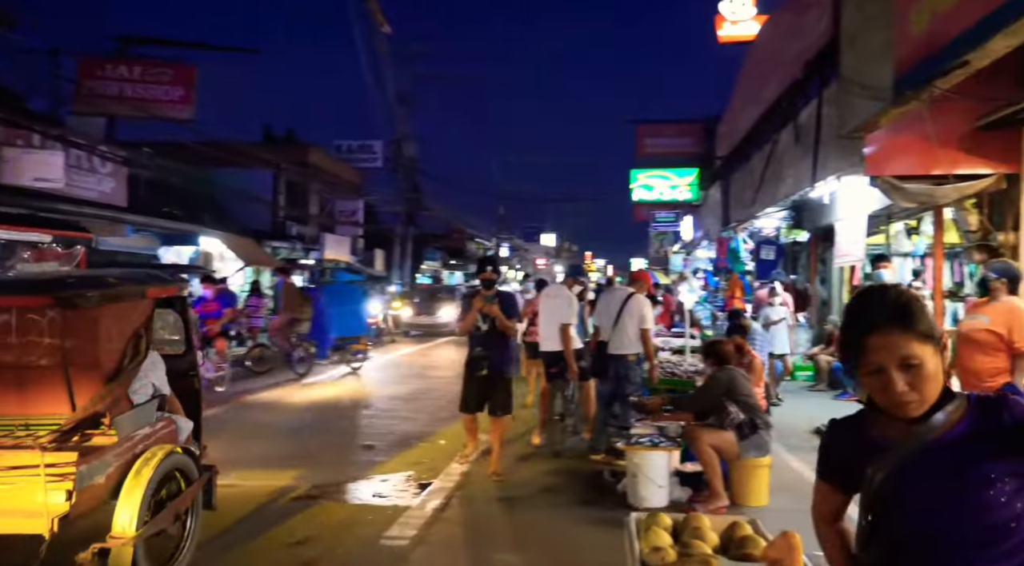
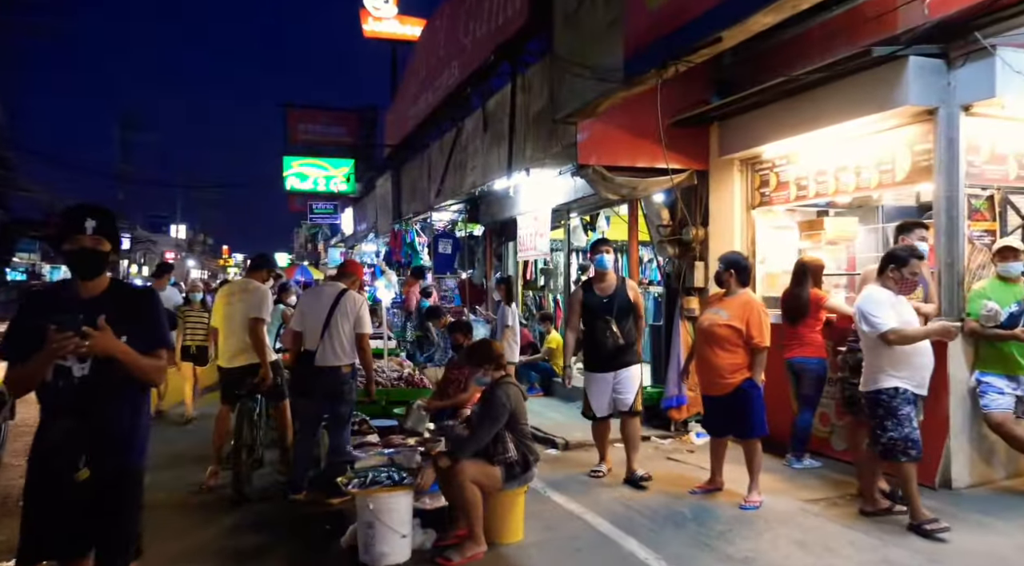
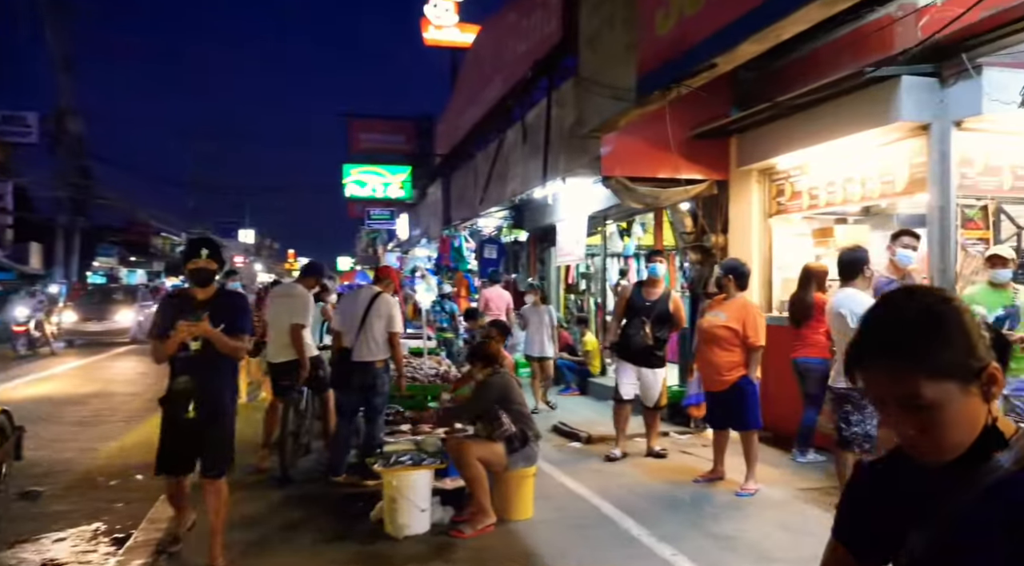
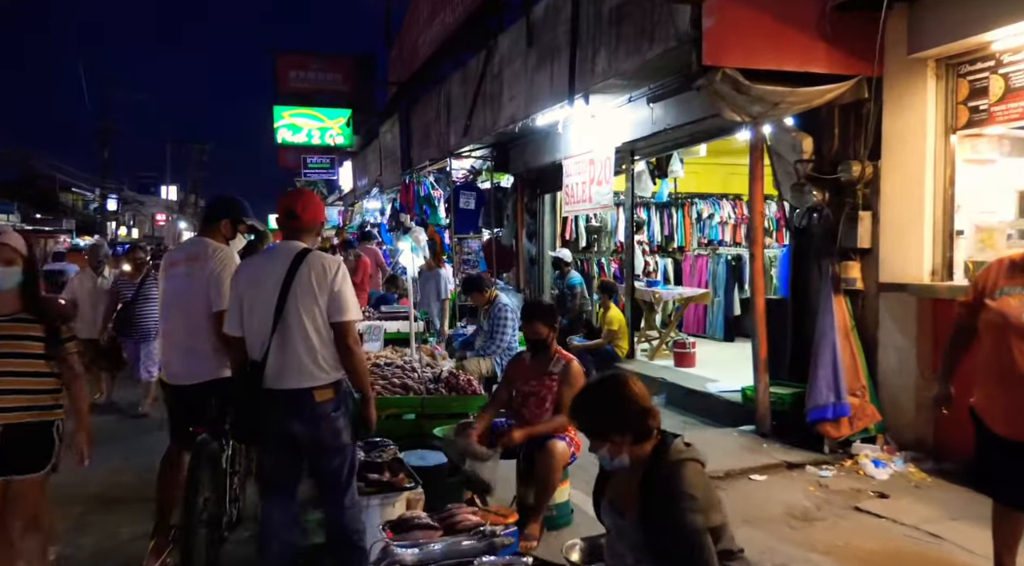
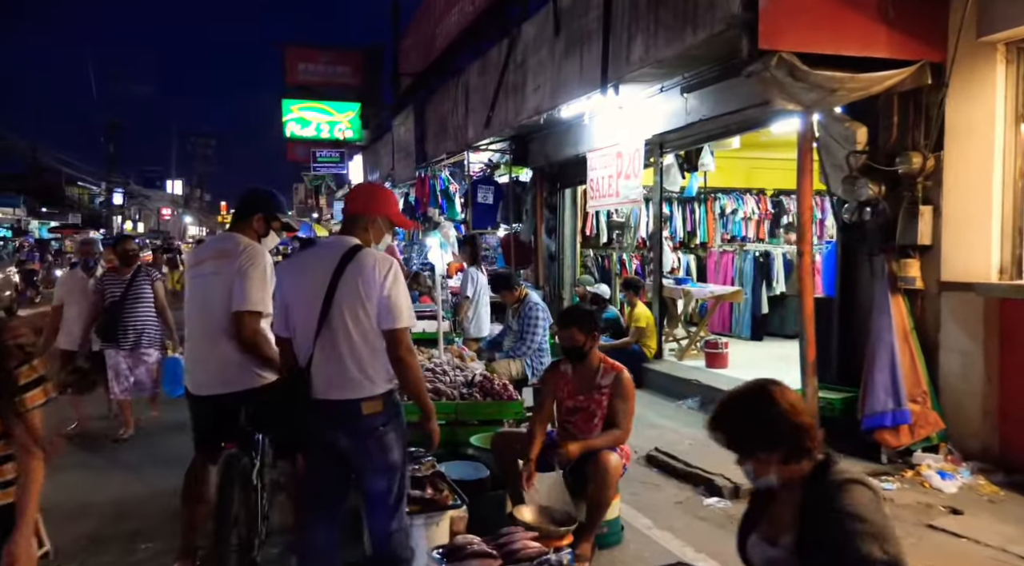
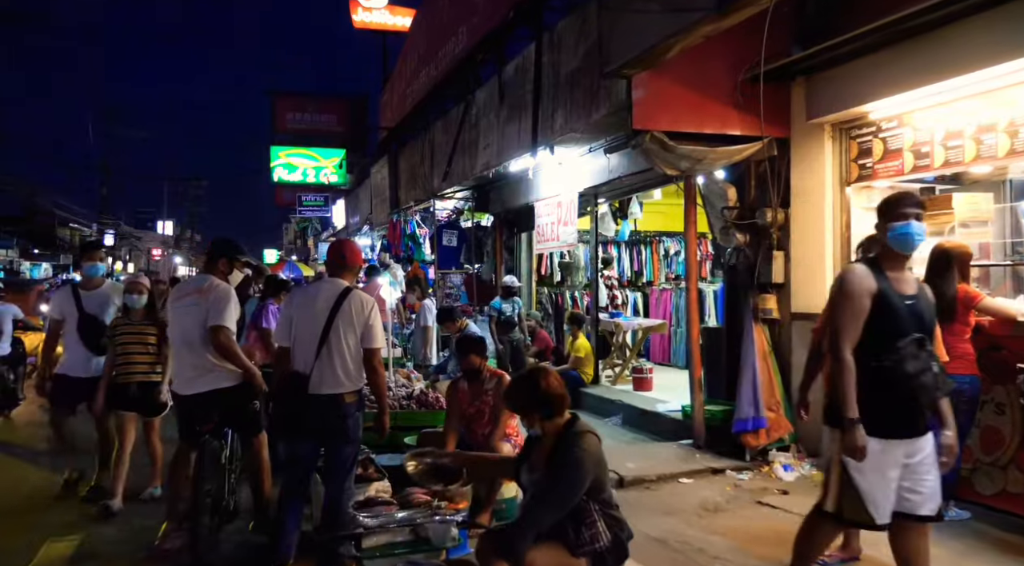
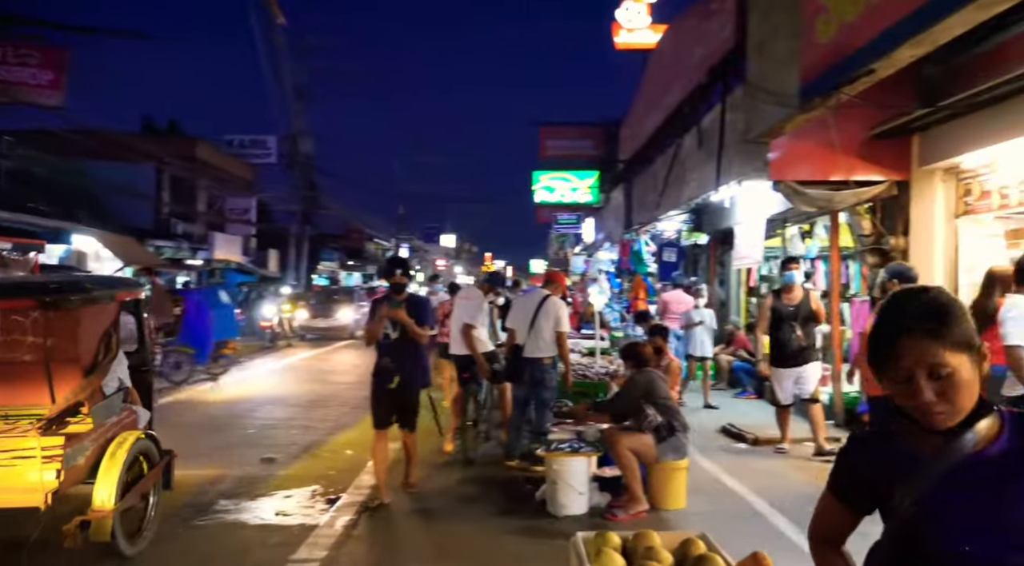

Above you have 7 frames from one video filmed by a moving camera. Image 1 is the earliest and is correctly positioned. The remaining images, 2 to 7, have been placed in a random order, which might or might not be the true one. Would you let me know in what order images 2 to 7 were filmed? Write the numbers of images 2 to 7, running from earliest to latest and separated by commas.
7, 3, 2, 6, 4, 5
